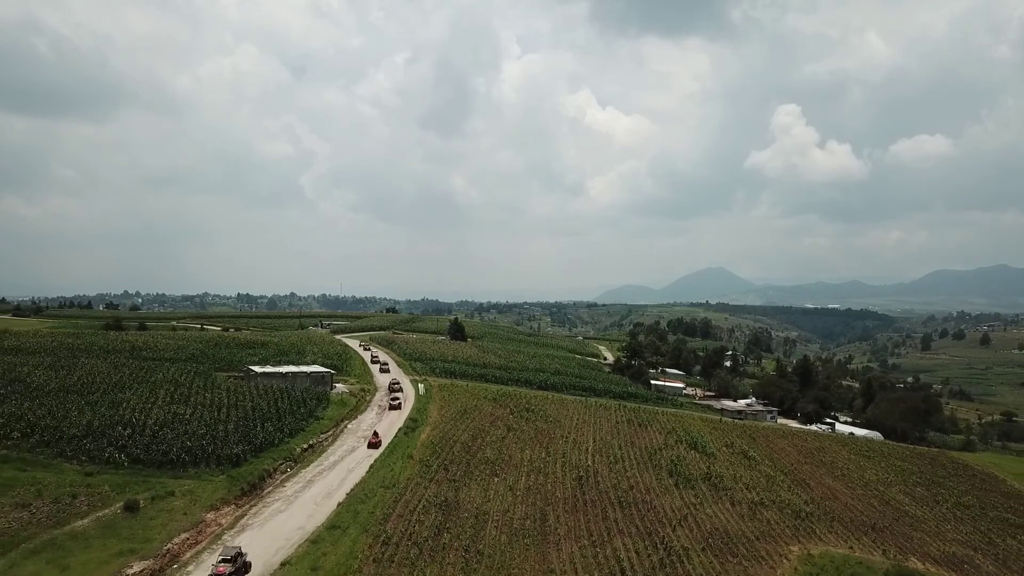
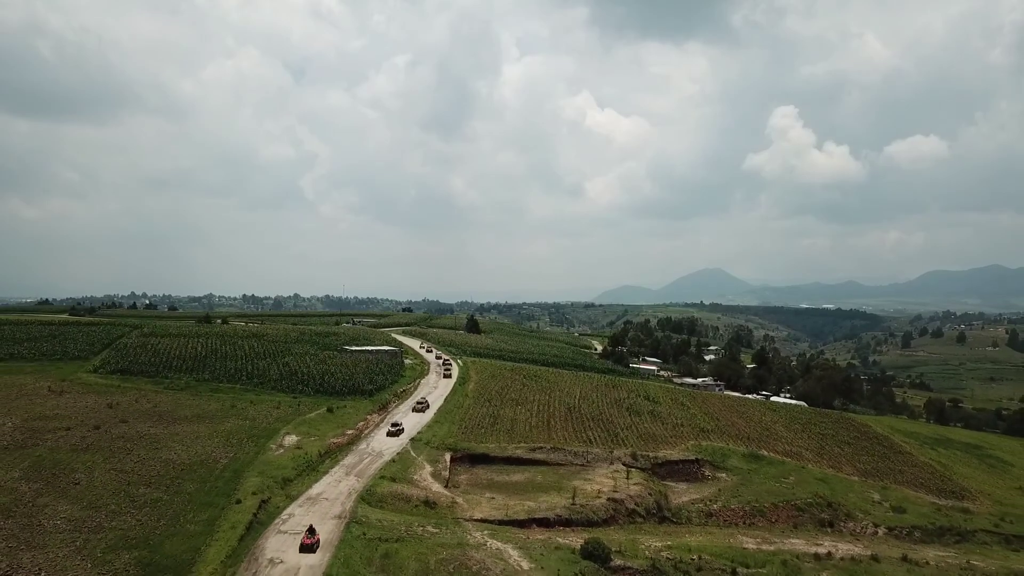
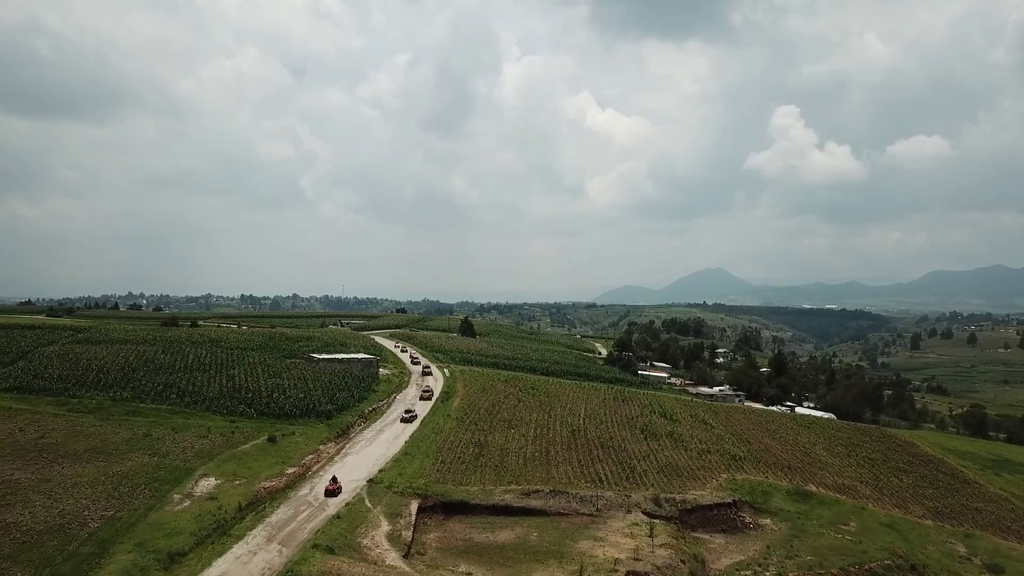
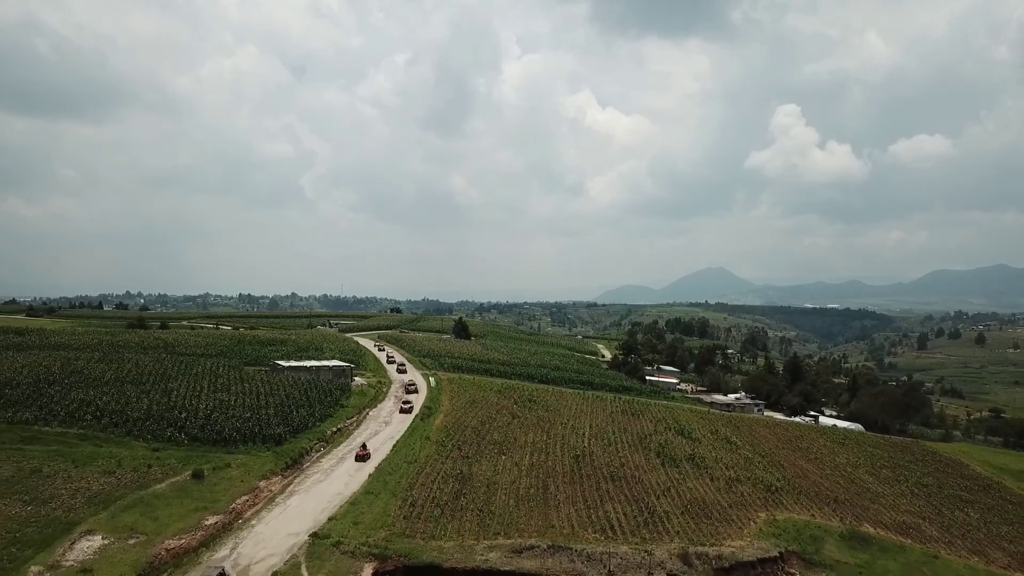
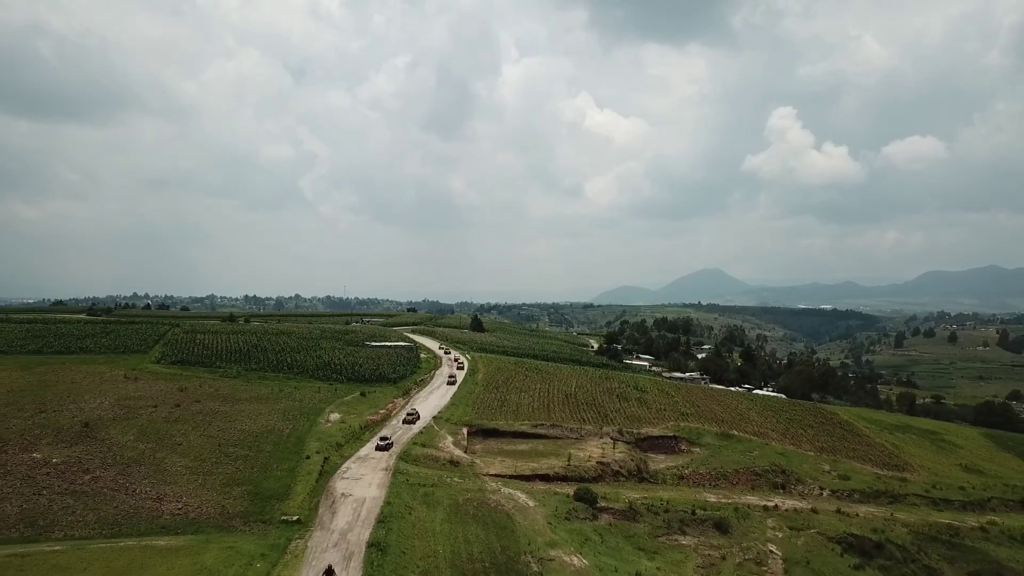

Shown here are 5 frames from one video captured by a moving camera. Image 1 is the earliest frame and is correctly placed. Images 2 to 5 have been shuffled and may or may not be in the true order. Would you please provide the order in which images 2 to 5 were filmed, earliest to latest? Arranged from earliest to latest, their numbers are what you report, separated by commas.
4, 3, 2, 5
